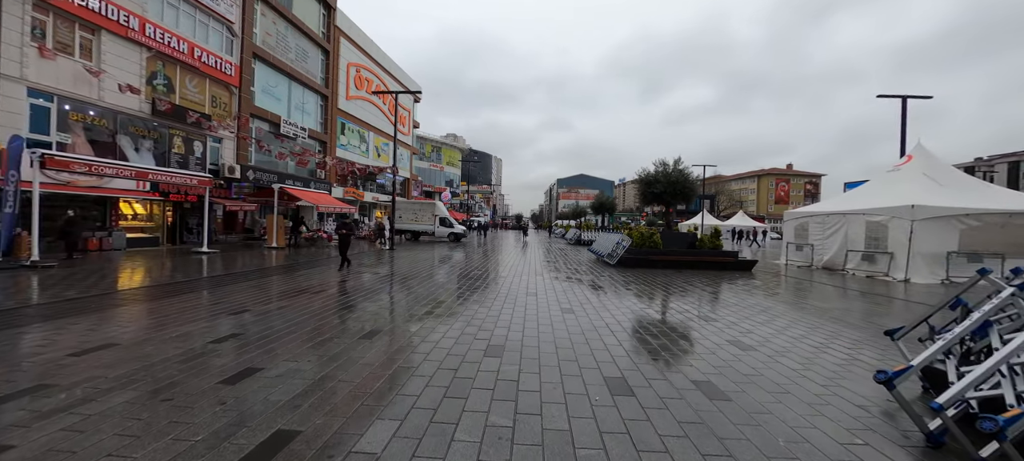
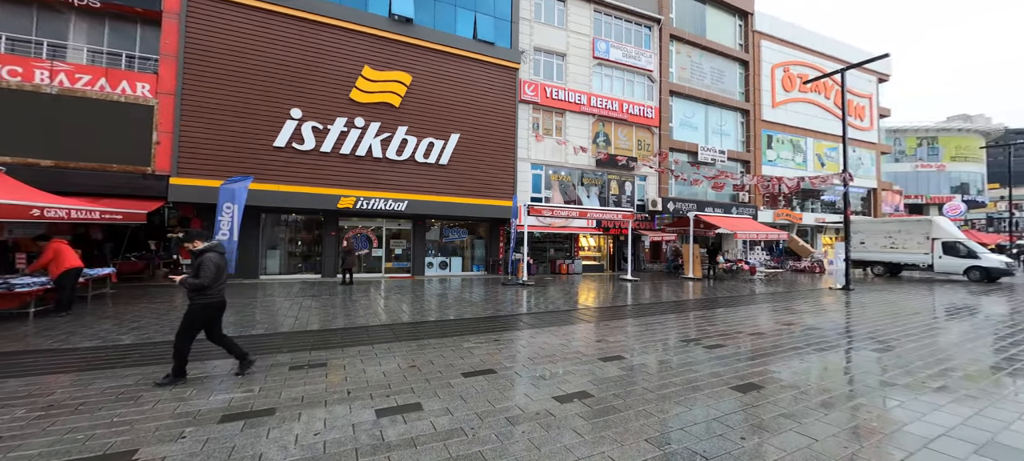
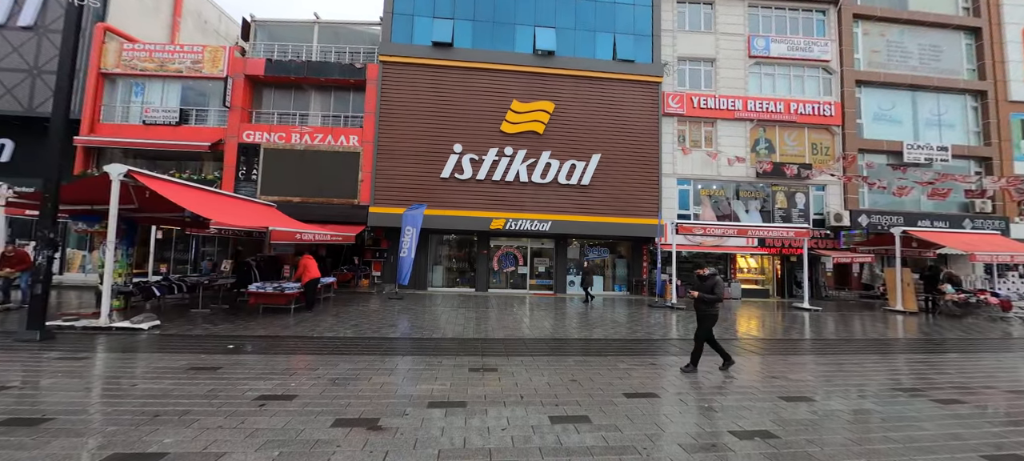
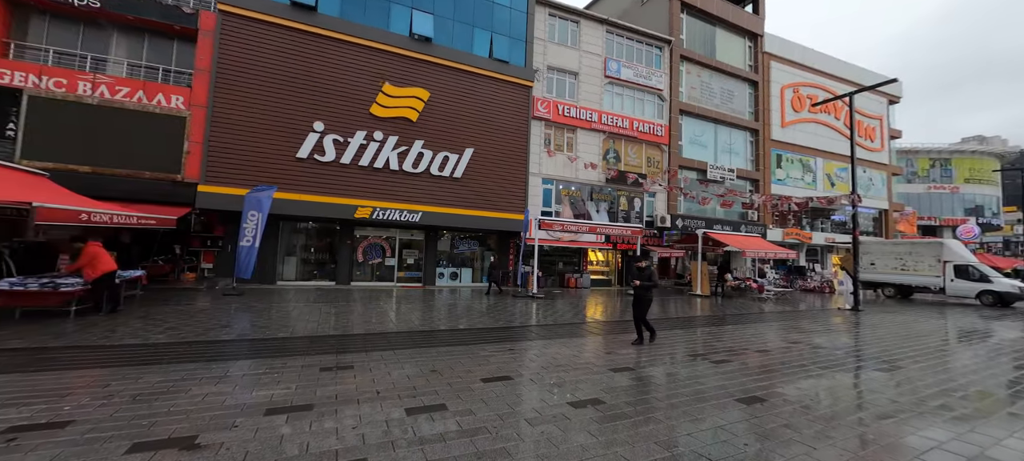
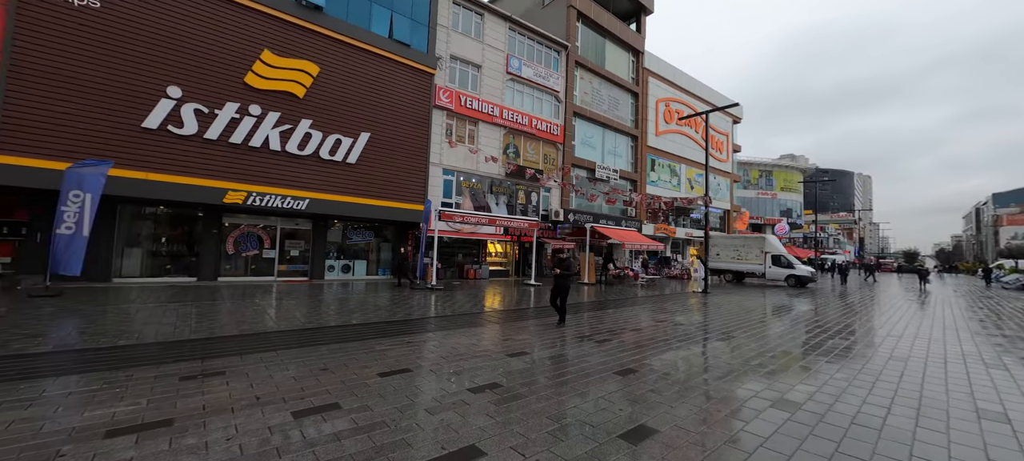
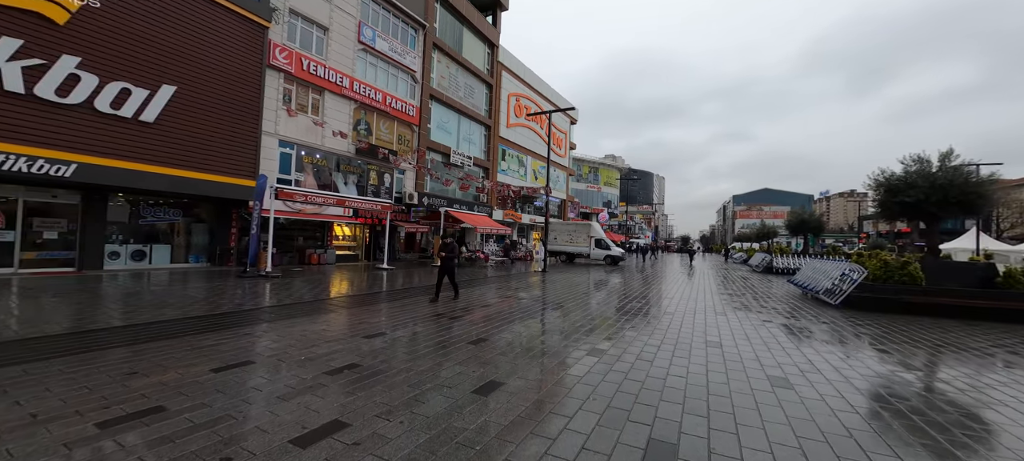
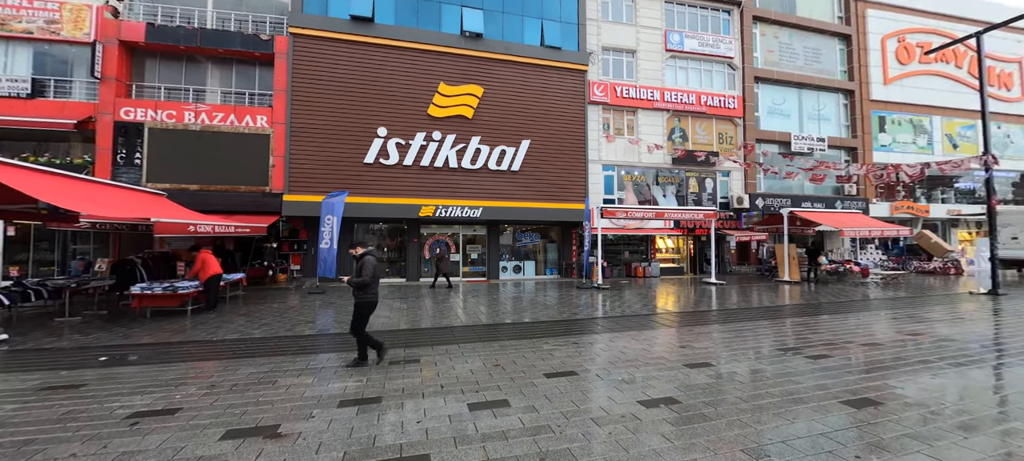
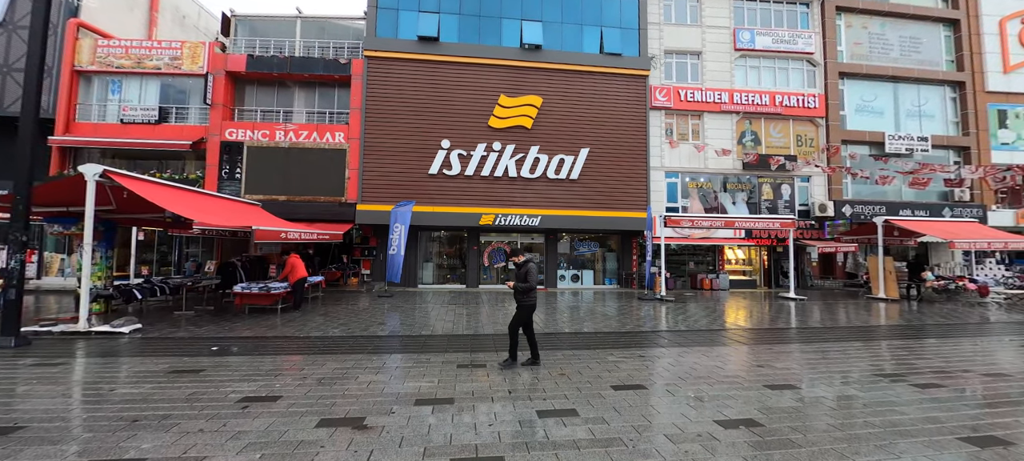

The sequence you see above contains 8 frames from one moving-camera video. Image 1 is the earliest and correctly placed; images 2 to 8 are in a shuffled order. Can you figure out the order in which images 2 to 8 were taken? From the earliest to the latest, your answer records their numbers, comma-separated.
6, 5, 4, 3, 8, 7, 2
